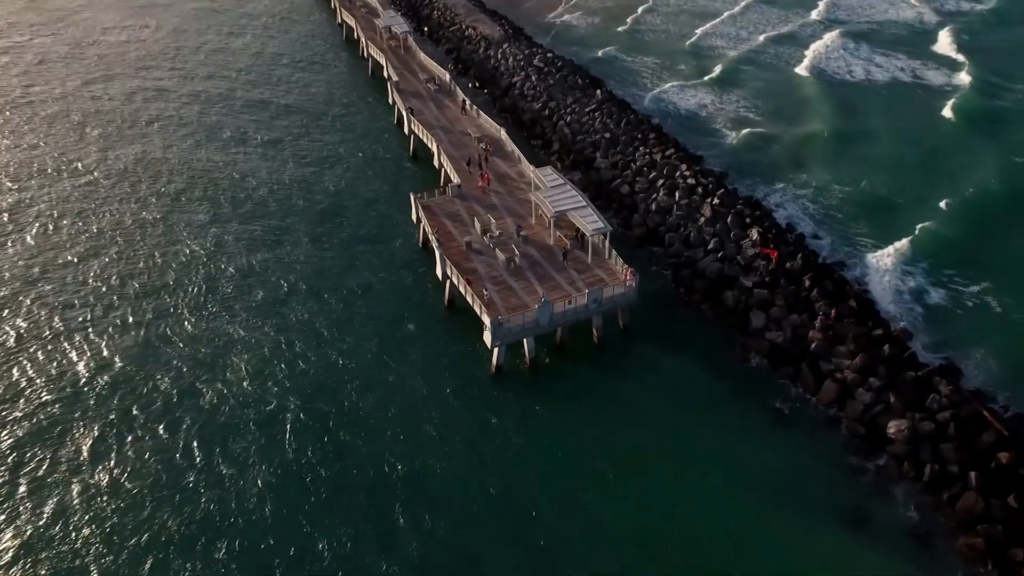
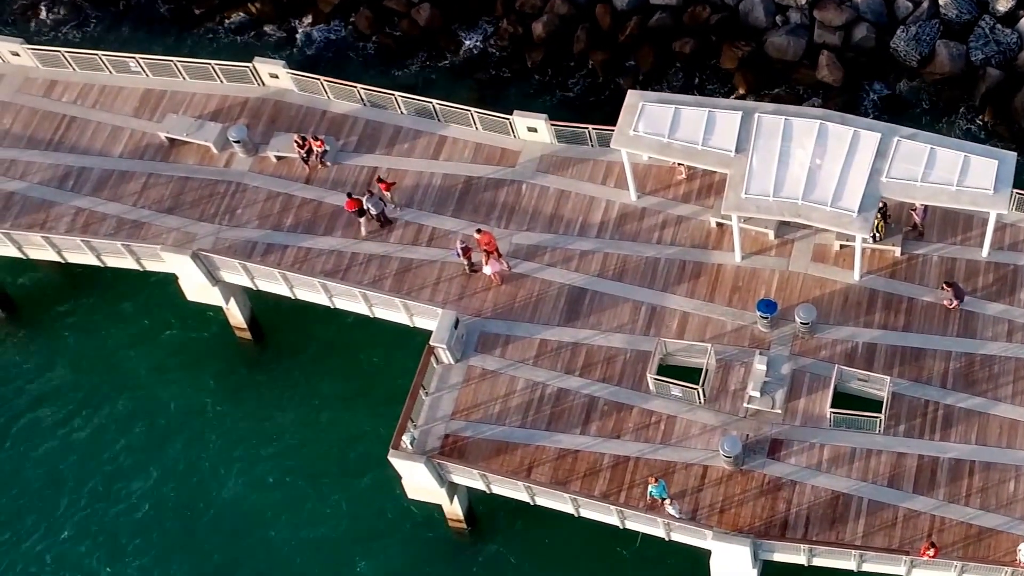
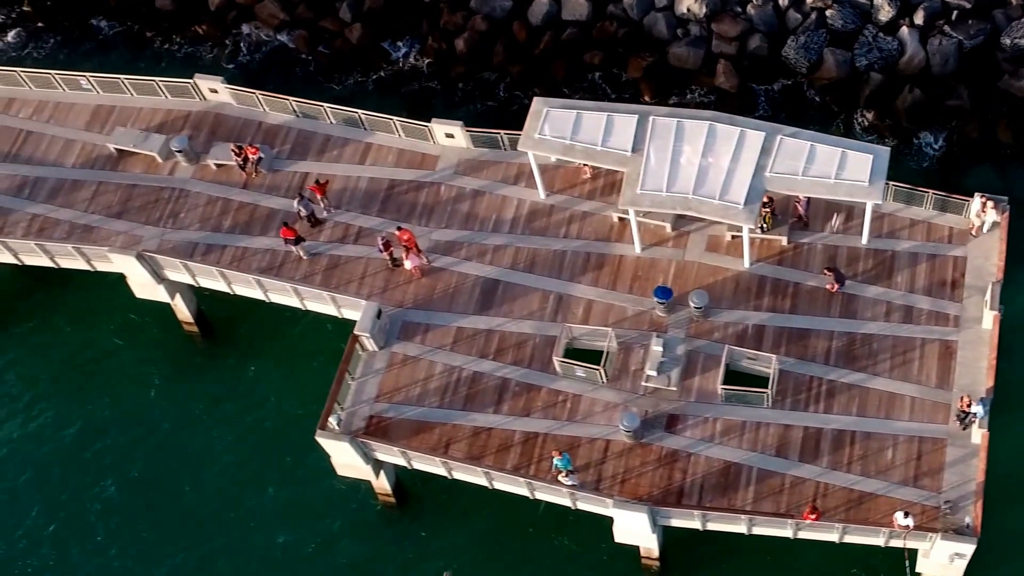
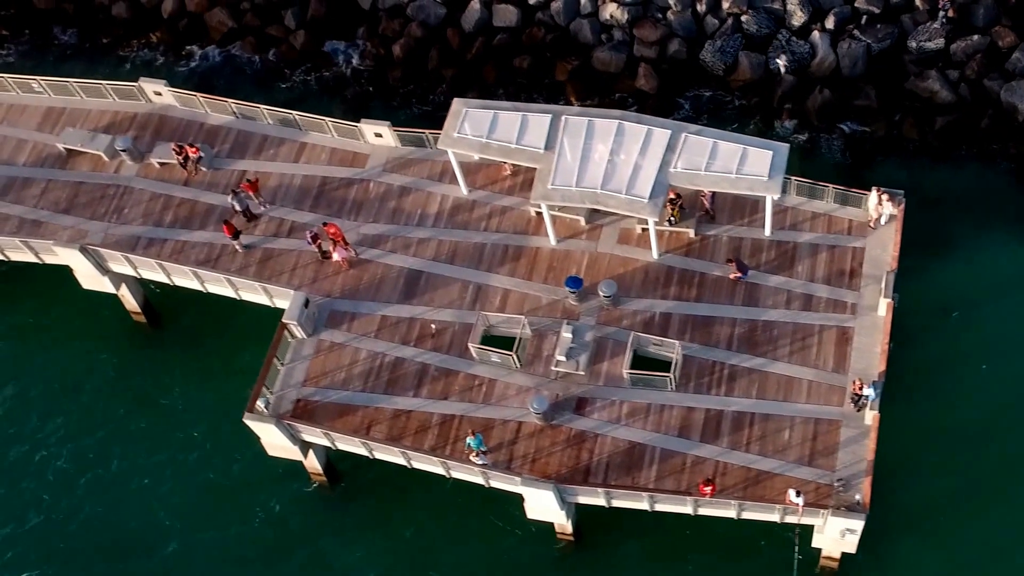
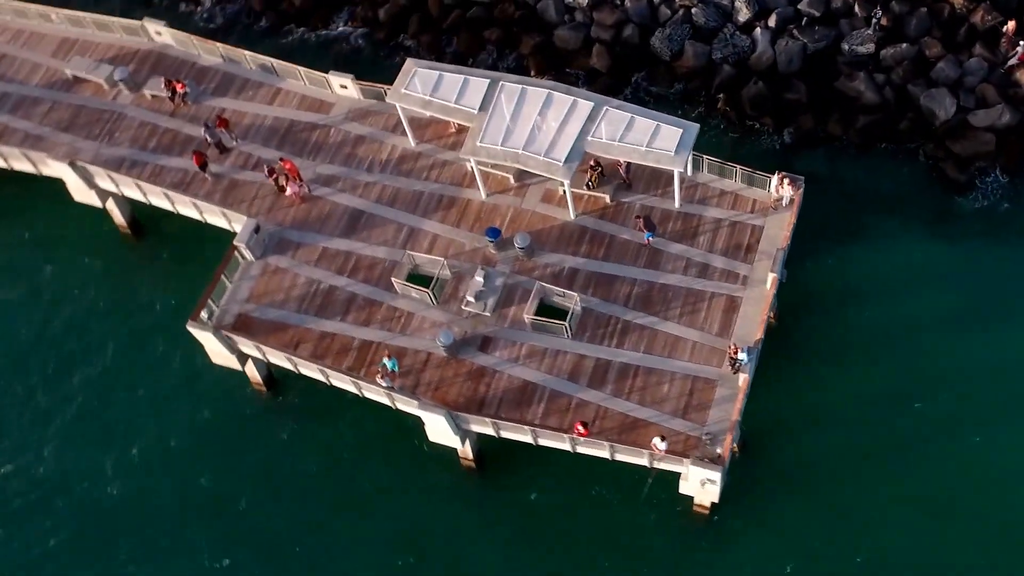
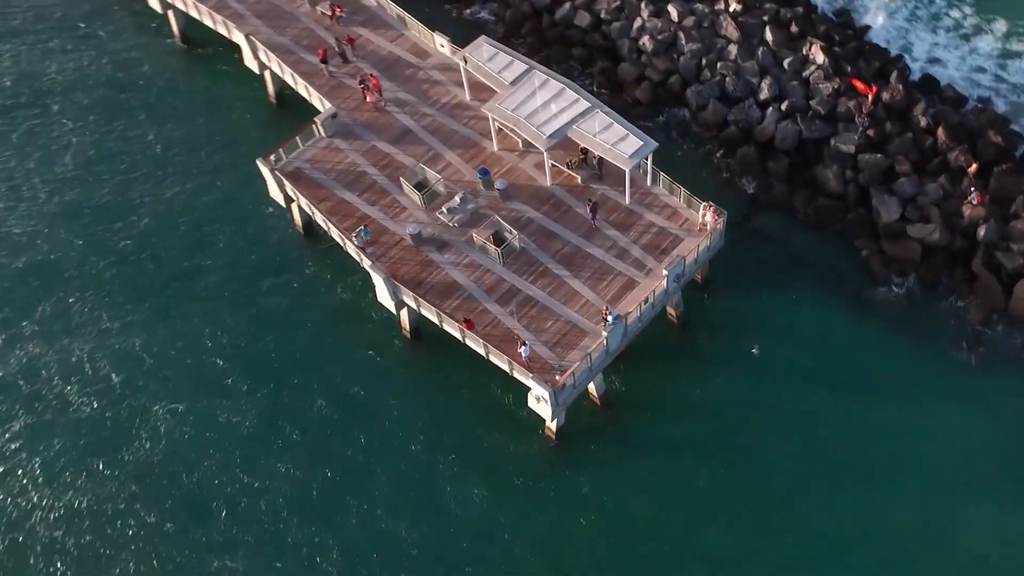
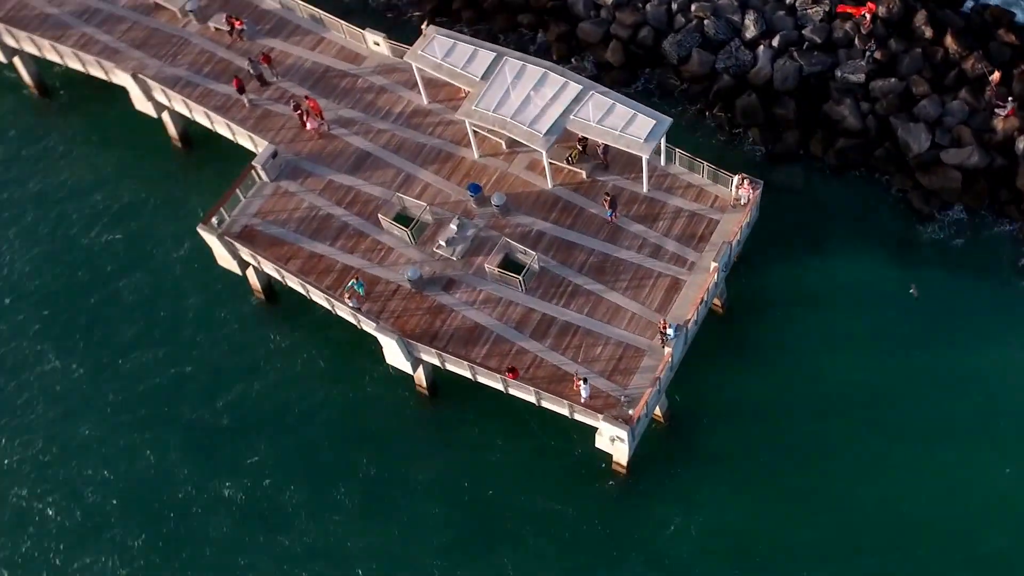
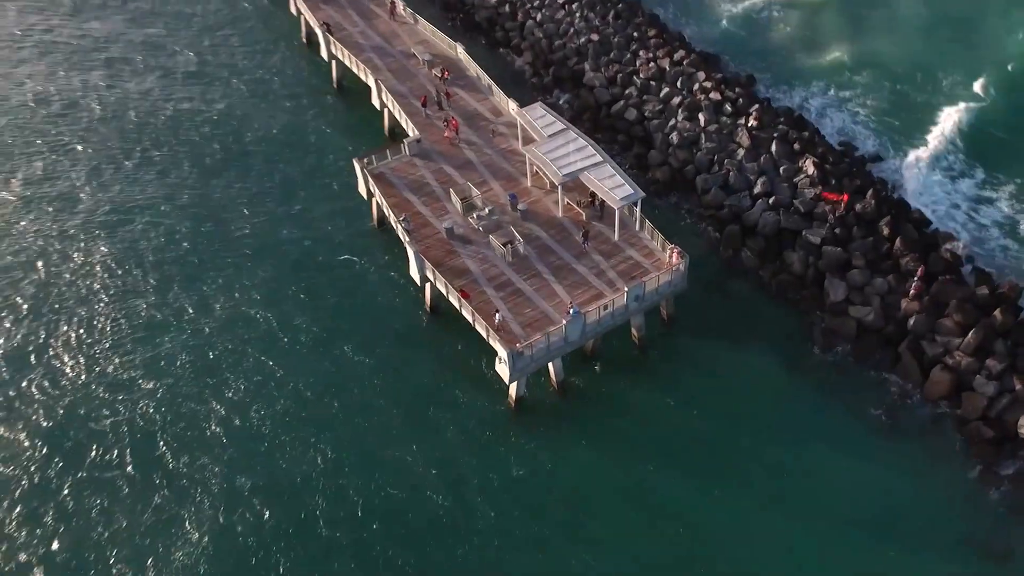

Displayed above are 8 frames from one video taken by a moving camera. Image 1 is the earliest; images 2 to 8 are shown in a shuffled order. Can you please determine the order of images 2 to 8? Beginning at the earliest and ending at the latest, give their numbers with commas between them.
8, 6, 7, 5, 4, 3, 2
